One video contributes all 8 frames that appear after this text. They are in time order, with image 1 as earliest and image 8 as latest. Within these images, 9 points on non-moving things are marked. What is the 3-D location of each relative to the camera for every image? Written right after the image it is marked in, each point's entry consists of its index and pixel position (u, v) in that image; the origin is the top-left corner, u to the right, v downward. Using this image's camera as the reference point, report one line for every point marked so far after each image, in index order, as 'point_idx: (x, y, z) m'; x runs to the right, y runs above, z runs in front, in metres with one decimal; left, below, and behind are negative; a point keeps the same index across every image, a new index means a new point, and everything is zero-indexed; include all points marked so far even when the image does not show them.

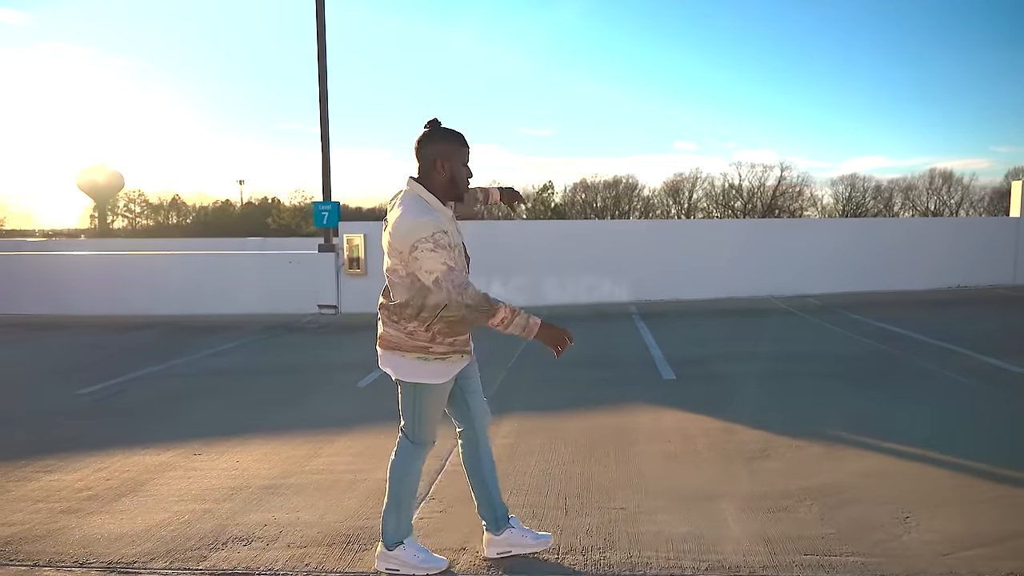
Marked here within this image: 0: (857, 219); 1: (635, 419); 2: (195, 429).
0: (+7.3, +1.5, +16.6) m
1: (+1.0, -1.1, +6.2) m
2: (-2.8, -1.3, +6.9) m
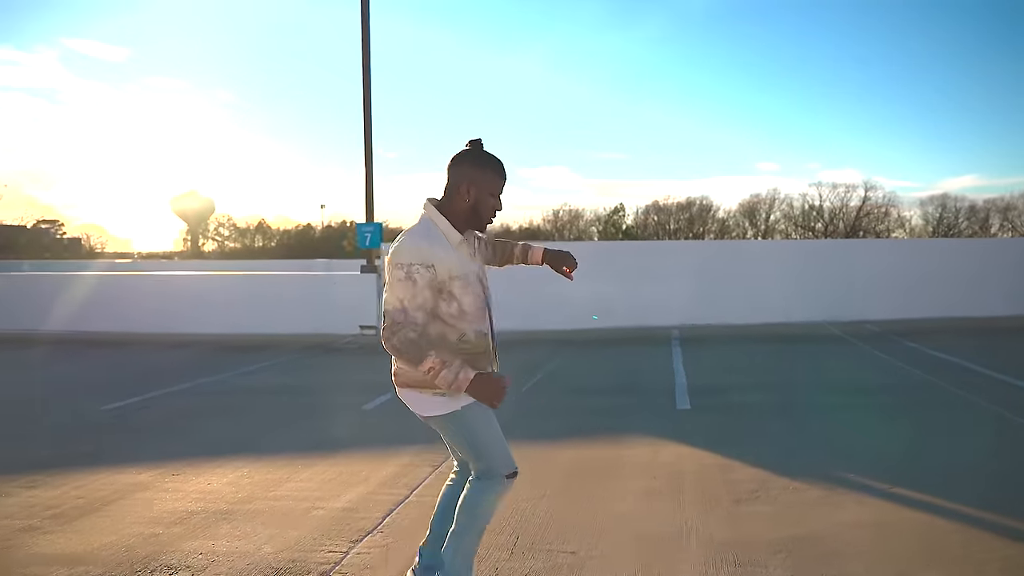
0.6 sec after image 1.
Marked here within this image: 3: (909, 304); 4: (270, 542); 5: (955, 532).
0: (+8.2, +1.0, +15.5) m
1: (+0.9, -1.2, +5.8) m
2: (-2.9, -1.4, +6.8) m
3: (+8.1, -0.3, +15.6) m
4: (-1.4, -1.4, +4.3) m
5: (+2.3, -1.3, +4.0) m
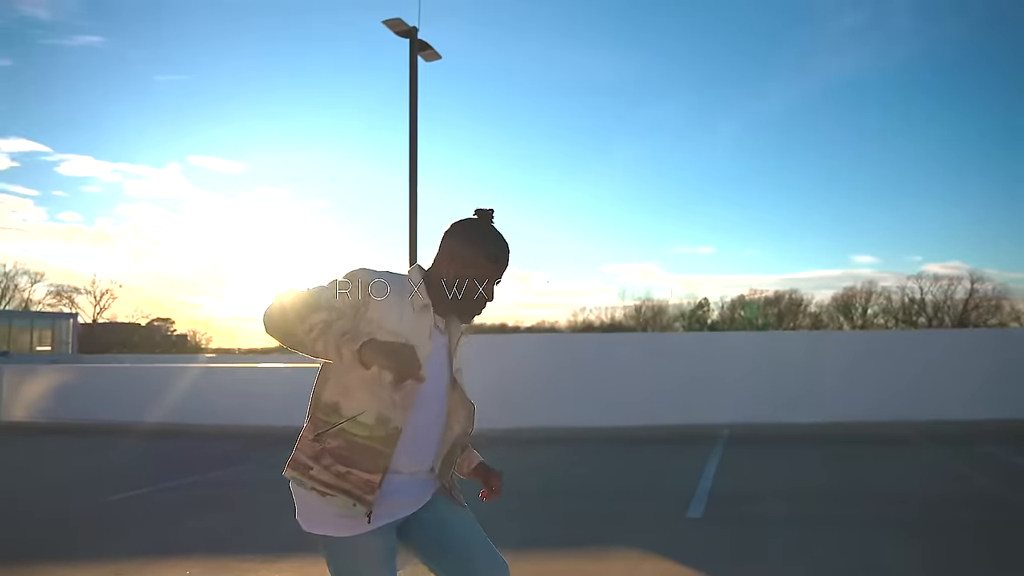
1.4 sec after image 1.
0: (+9.0, -0.8, +14.0) m
1: (+0.6, -1.8, +5.0) m
2: (-3.0, -2.2, +6.5) m
3: (+9.0, -2.1, +14.0) m
4: (-1.8, -1.9, +3.8) m
5: (+1.8, -1.6, +3.1) m
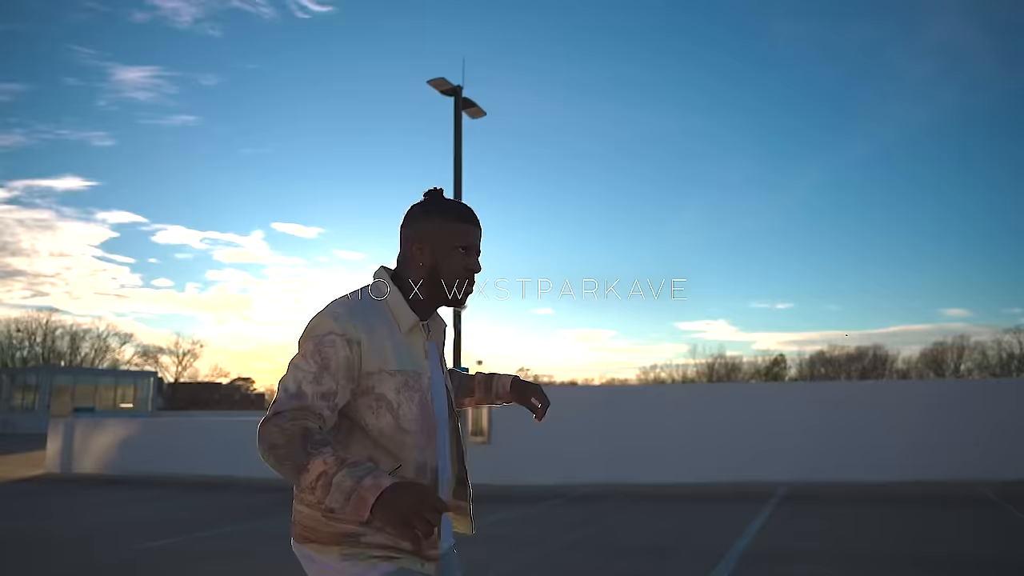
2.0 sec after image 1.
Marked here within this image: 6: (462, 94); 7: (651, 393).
0: (+9.8, -1.6, +12.9) m
1: (+0.6, -2.1, +4.7) m
2: (-2.8, -2.6, +6.5) m
3: (+9.8, -2.9, +12.8) m
4: (-1.9, -2.0, +3.7) m
5: (+1.6, -1.7, +2.7) m
6: (-0.9, +3.4, +13.4) m
7: (+2.5, -2.0, +14.1) m
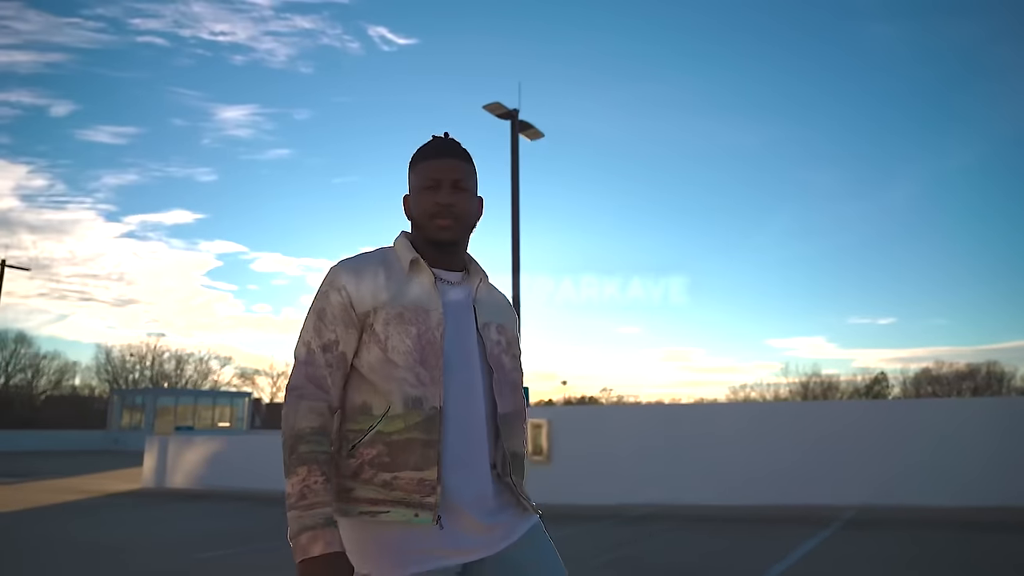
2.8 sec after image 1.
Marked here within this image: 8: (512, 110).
0: (+10.8, -1.7, +11.9) m
1: (+0.7, -2.1, +4.7) m
2: (-2.5, -2.8, +6.8) m
3: (+10.7, -3.0, +11.8) m
4: (-1.9, -2.2, +4.1) m
5: (+1.5, -1.7, +2.6) m
6: (+0.1, +3.0, +13.7) m
7: (+3.6, -2.2, +13.9) m
8: (0.0, +3.2, +13.8) m
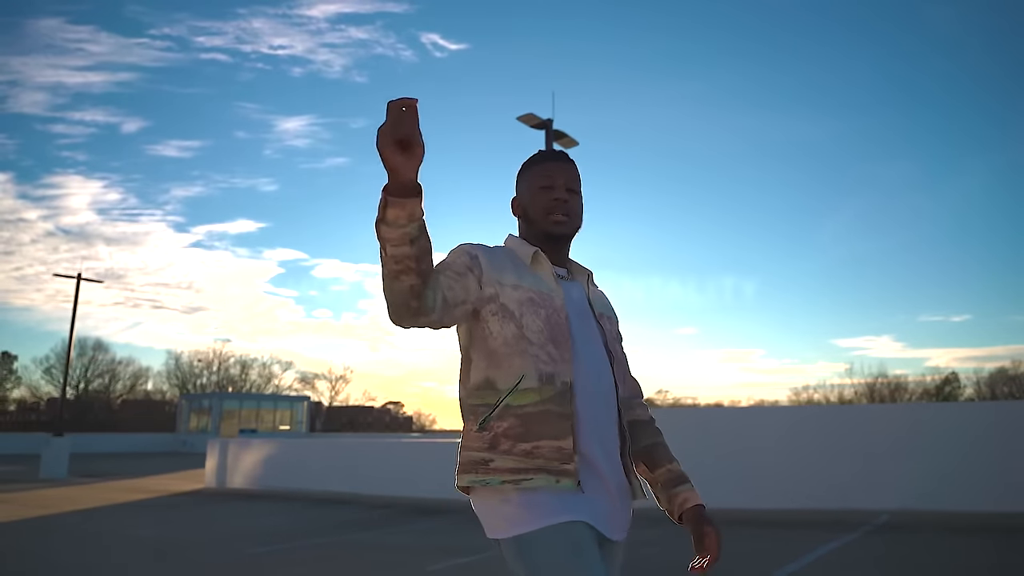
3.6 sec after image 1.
0: (+11.3, -1.6, +11.4) m
1: (+0.7, -2.2, +5.0) m
2: (-2.3, -2.9, +7.4) m
3: (+11.3, -2.9, +11.3) m
4: (-1.9, -2.3, +4.5) m
5: (+1.4, -1.8, +2.9) m
6: (+0.7, +2.9, +14.0) m
7: (+4.3, -2.3, +13.9) m
8: (+0.6, +3.1, +14.1) m
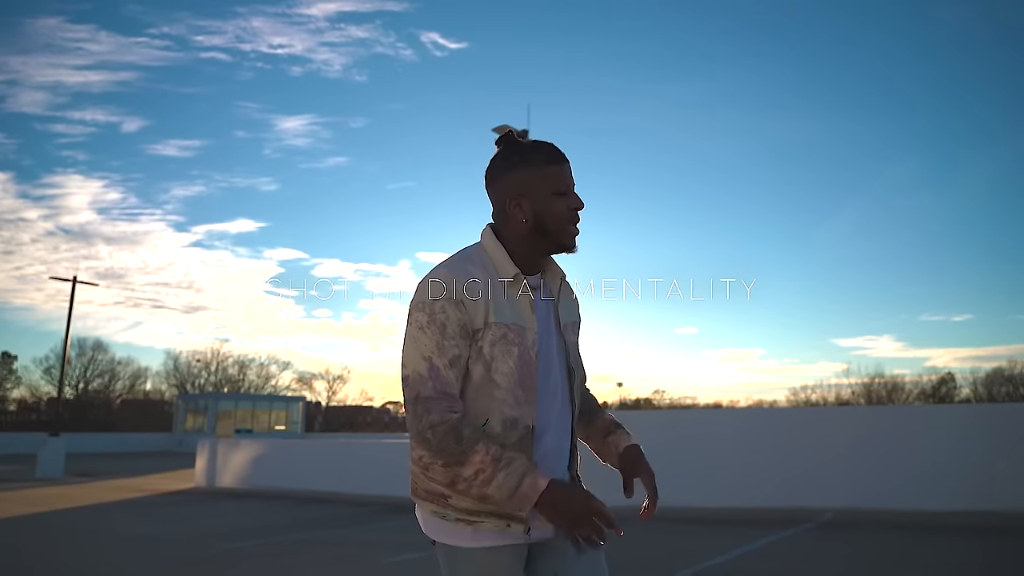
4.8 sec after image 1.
0: (+10.9, -1.7, +11.9) m
1: (+0.3, -2.3, +5.5) m
2: (-2.8, -3.0, +7.8) m
3: (+10.8, -3.1, +11.8) m
4: (-2.3, -2.4, +5.0) m
5: (+0.9, -1.9, +3.3) m
6: (+0.3, +2.8, +14.5) m
7: (+3.9, -2.4, +14.4) m
8: (+0.2, +3.0, +14.6) m
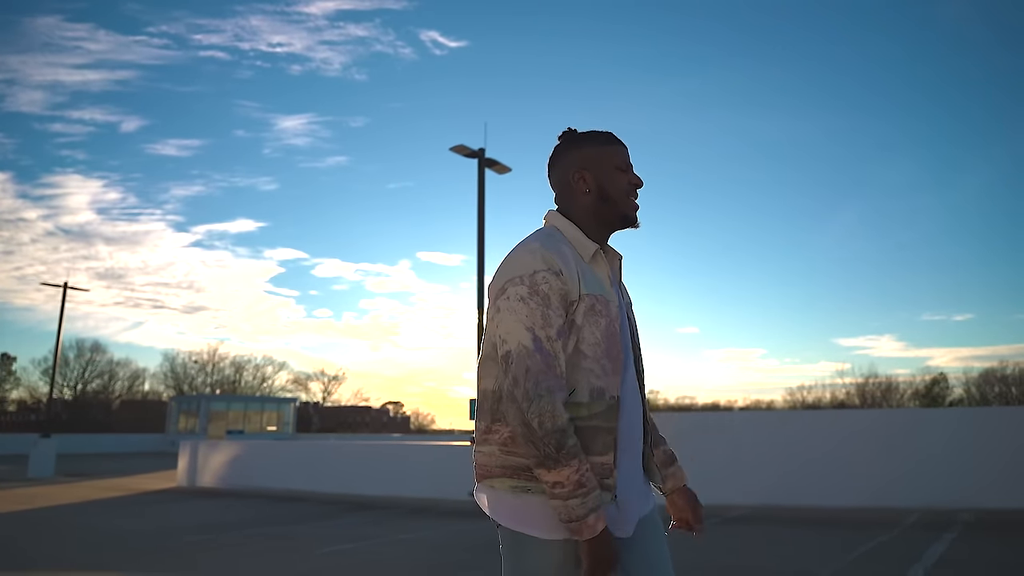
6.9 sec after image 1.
0: (+10.0, -1.9, +12.8) m
1: (-0.6, -2.5, +6.3) m
2: (-3.6, -3.2, +8.7) m
3: (+9.9, -3.2, +12.6) m
4: (-3.2, -2.6, +5.8) m
5: (+0.1, -2.1, +4.2) m
6: (-0.6, +2.6, +15.3) m
7: (+3.0, -2.6, +15.2) m
8: (-0.7, +2.8, +15.4) m
